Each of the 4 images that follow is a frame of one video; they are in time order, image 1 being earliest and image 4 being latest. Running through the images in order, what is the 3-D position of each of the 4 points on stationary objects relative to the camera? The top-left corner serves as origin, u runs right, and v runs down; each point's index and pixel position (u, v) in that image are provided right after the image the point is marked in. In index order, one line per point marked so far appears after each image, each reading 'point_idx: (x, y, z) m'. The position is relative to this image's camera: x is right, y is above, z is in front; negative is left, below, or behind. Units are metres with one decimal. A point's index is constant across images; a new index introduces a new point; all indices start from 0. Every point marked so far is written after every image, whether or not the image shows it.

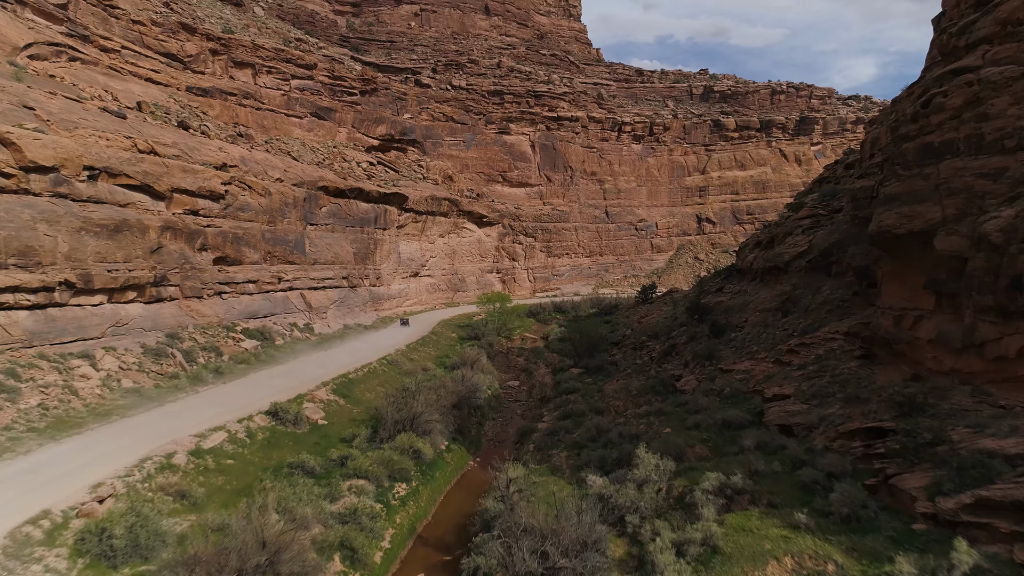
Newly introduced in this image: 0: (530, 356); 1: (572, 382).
0: (+0.5, -1.9, +19.2) m
1: (+1.3, -2.0, +14.0) m
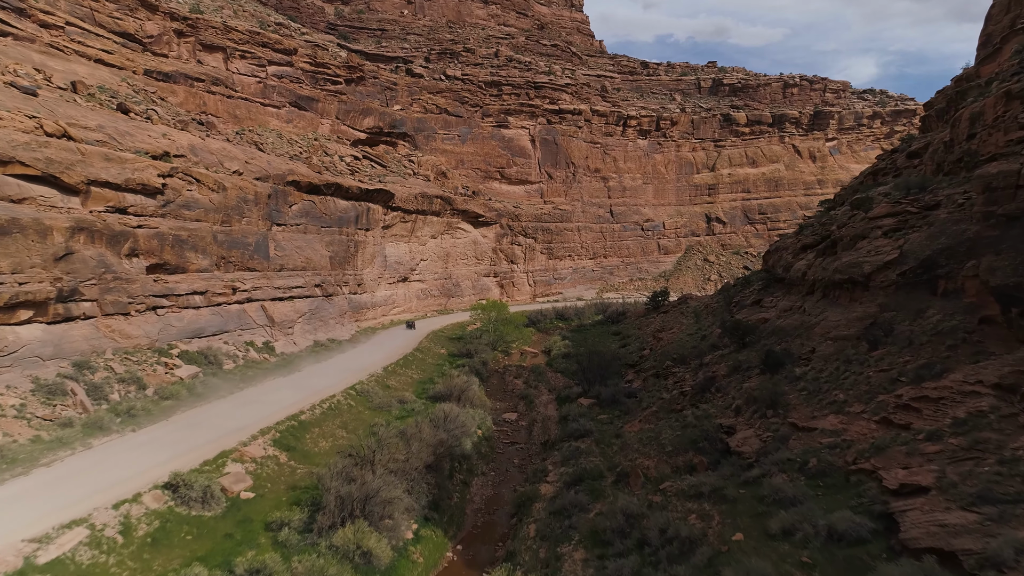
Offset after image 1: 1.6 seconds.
0: (+0.4, -2.2, +16.6) m
1: (+1.2, -2.2, +11.3) m
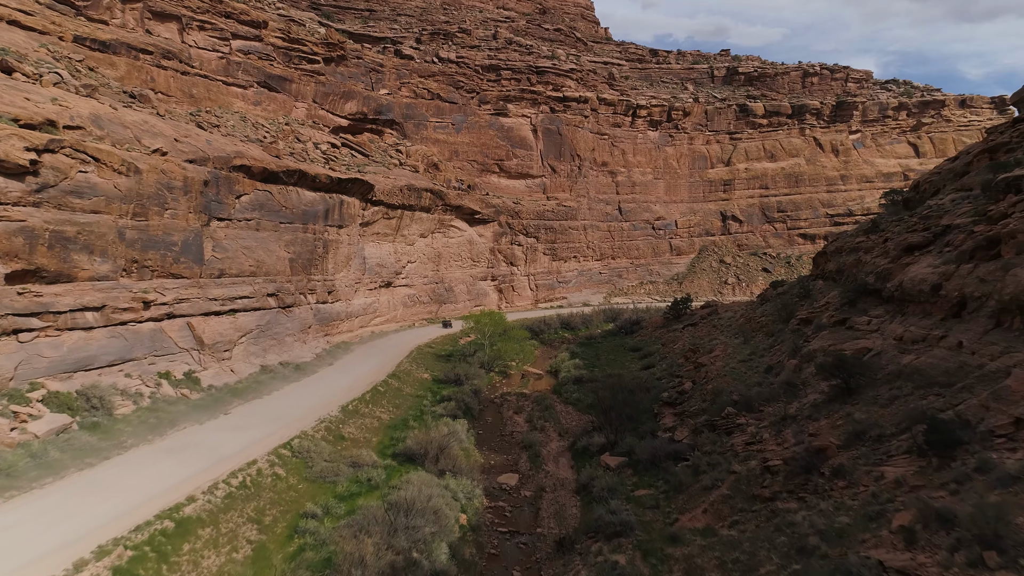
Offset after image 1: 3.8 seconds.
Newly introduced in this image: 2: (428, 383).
0: (+0.4, -2.4, +13.1) m
1: (+1.2, -2.4, +7.8) m
2: (-1.9, -2.1, +14.8) m
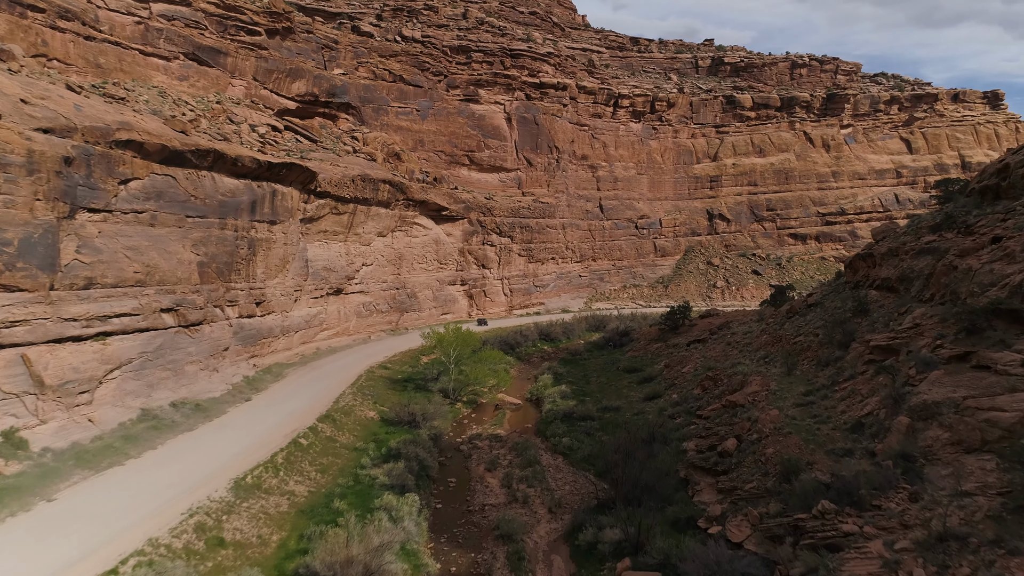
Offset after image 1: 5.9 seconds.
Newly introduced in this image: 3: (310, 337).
0: (0.0, -2.6, +9.8) m
1: (+1.0, -2.6, +4.6) m
2: (-2.3, -2.3, +11.4) m
3: (-5.4, -1.3, +17.9) m
